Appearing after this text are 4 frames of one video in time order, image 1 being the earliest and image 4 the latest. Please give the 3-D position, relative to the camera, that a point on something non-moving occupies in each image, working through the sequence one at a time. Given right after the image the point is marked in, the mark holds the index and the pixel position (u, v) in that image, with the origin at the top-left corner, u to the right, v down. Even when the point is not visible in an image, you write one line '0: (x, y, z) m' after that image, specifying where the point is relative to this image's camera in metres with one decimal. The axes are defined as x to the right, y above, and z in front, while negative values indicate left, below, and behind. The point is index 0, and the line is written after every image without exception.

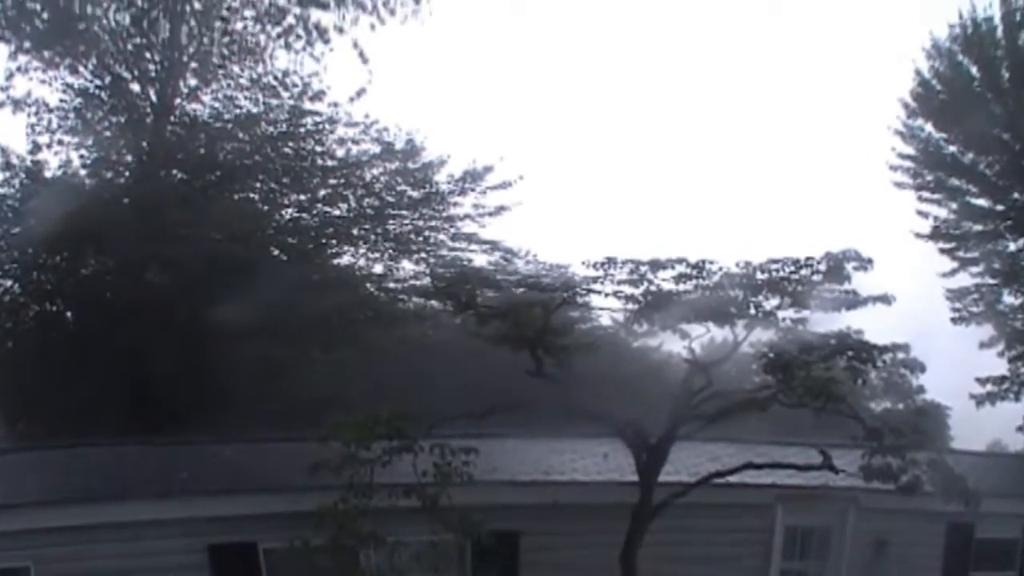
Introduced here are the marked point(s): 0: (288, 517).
0: (-2.0, -2.0, +12.1) m
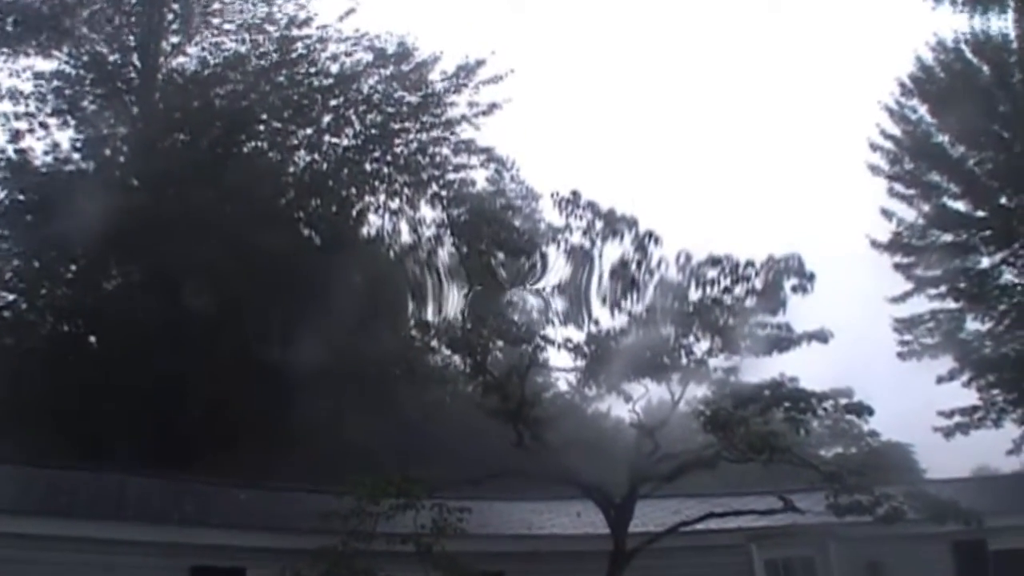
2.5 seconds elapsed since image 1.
0: (-2.0, -2.3, +11.8) m
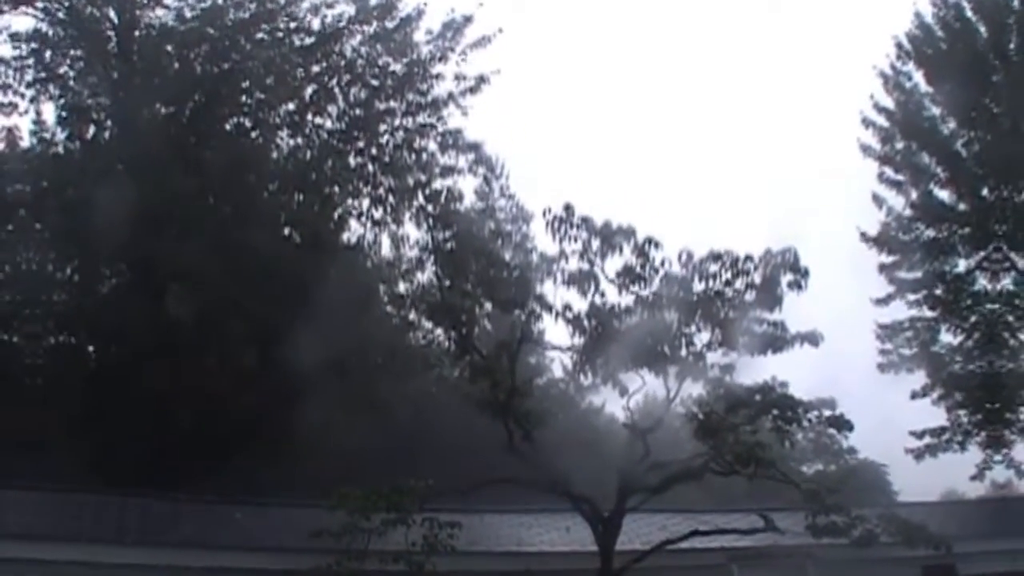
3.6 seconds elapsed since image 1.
0: (-2.1, -2.6, +12.1) m
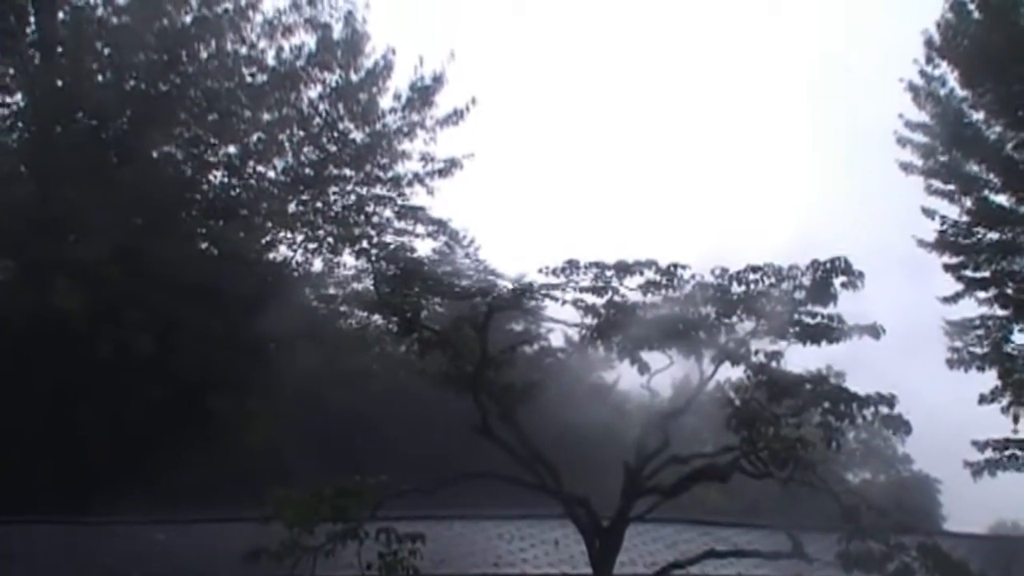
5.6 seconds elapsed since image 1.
0: (-2.4, -2.6, +10.7) m
